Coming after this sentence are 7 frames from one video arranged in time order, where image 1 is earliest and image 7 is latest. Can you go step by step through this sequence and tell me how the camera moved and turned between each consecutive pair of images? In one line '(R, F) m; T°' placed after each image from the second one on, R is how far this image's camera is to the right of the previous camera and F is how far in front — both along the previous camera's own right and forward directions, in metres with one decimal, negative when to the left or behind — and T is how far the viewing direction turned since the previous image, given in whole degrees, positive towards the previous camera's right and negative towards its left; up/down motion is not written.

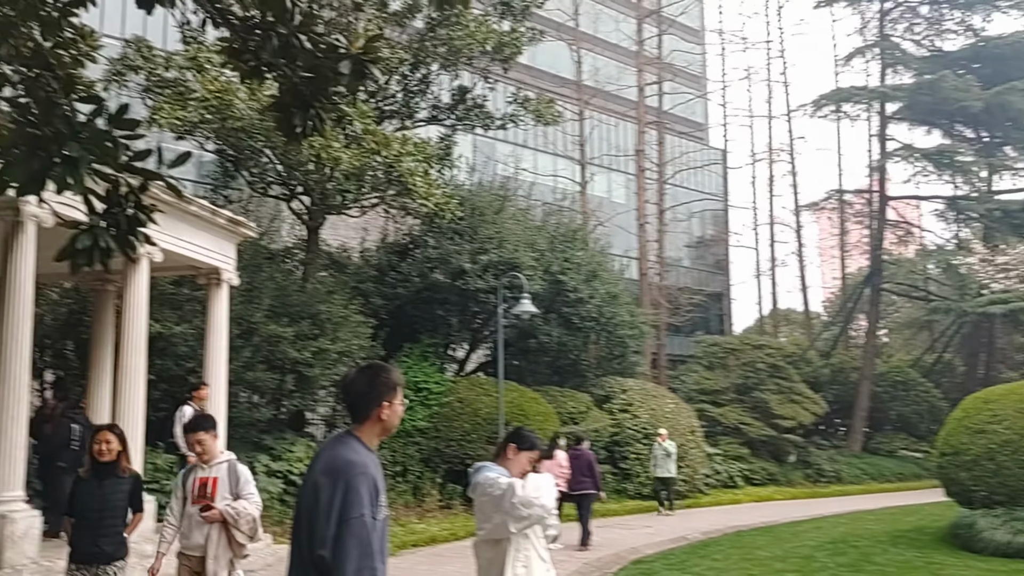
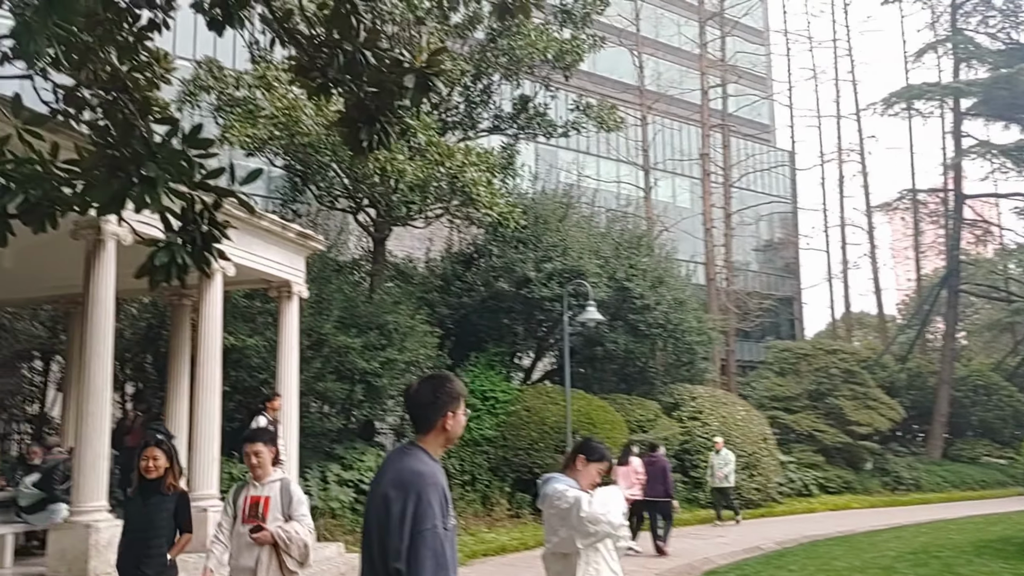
(0.0, 0.0) m; -4°
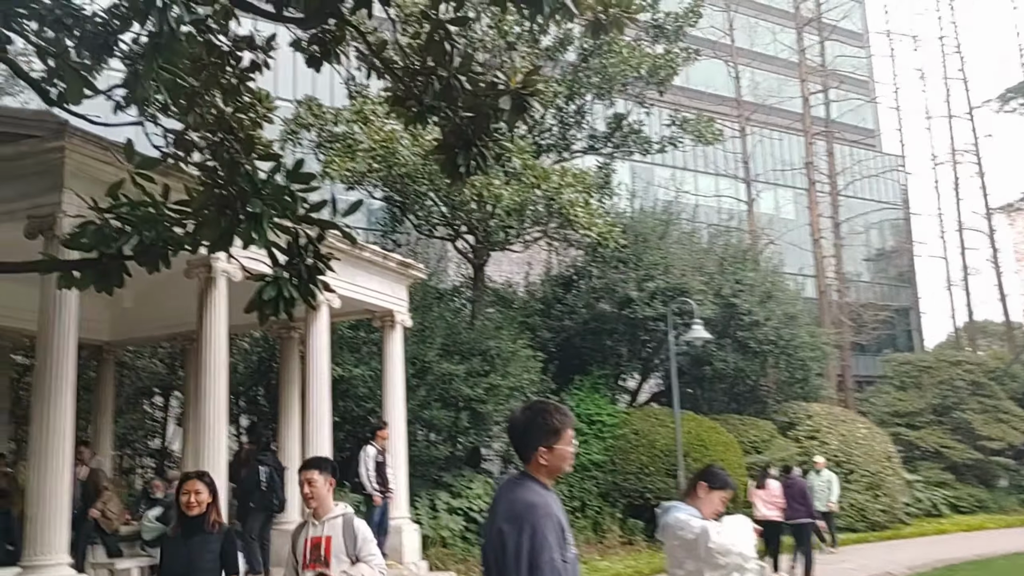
(-0.1, +0.2) m; -6°
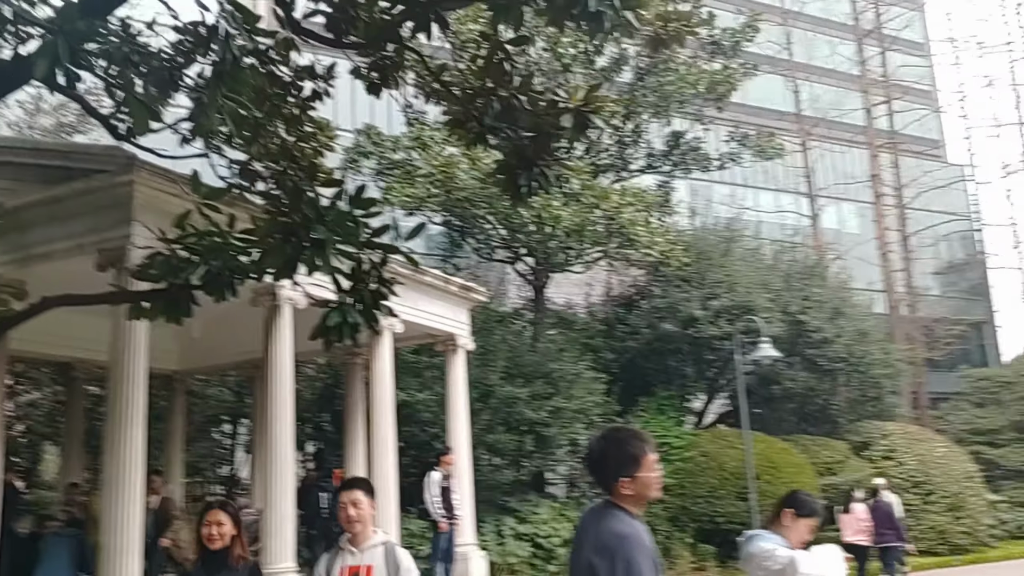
(-0.1, +0.1) m; -4°
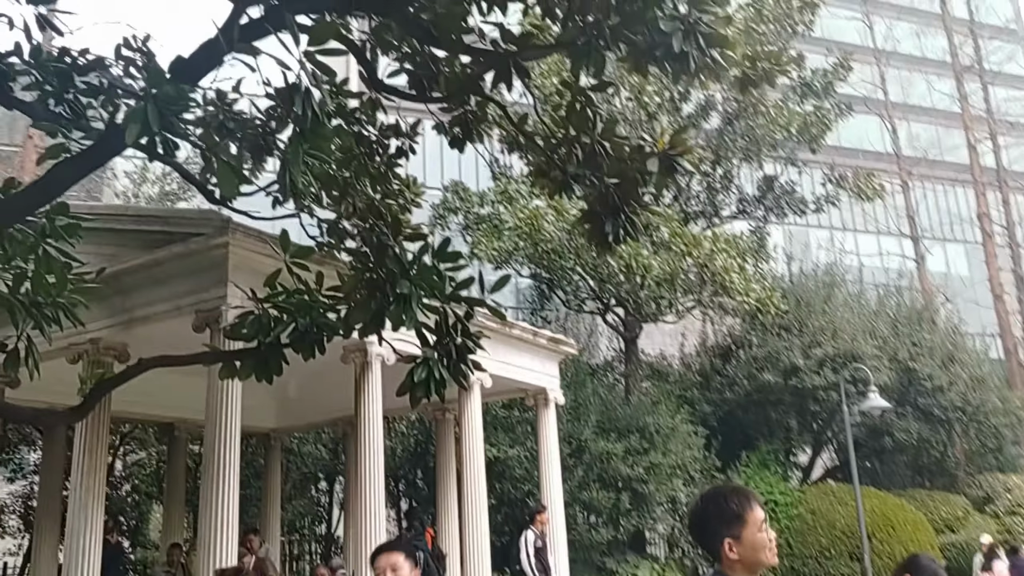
(0.0, +0.2) m; -6°
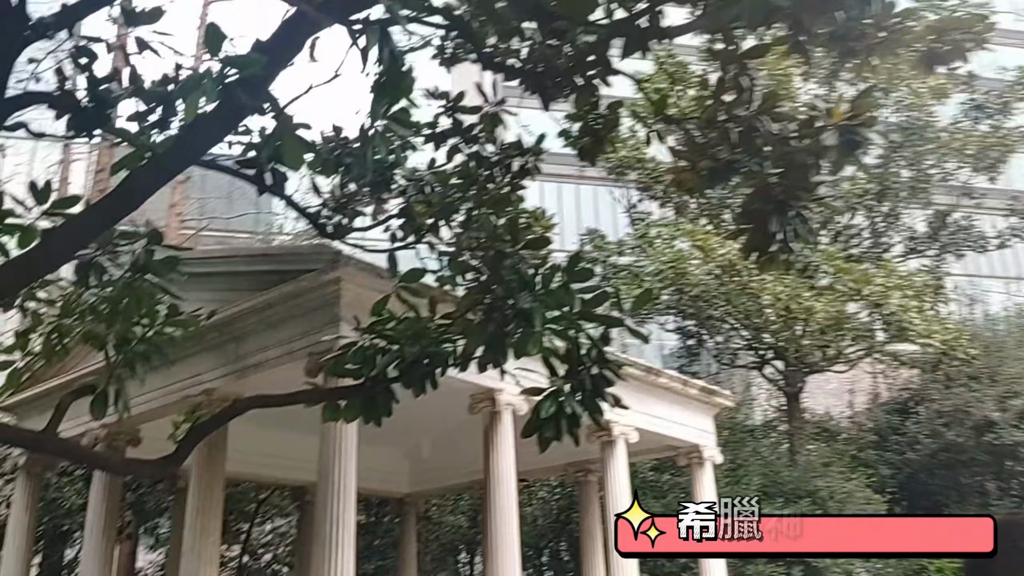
(0.0, +1.1) m; -9°
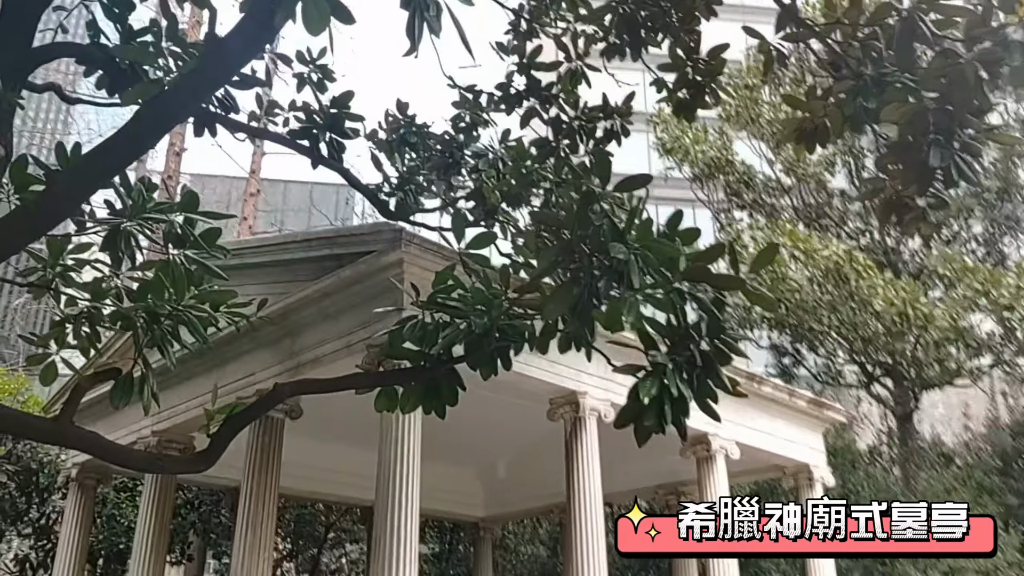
(-0.1, +1.0) m; -5°
